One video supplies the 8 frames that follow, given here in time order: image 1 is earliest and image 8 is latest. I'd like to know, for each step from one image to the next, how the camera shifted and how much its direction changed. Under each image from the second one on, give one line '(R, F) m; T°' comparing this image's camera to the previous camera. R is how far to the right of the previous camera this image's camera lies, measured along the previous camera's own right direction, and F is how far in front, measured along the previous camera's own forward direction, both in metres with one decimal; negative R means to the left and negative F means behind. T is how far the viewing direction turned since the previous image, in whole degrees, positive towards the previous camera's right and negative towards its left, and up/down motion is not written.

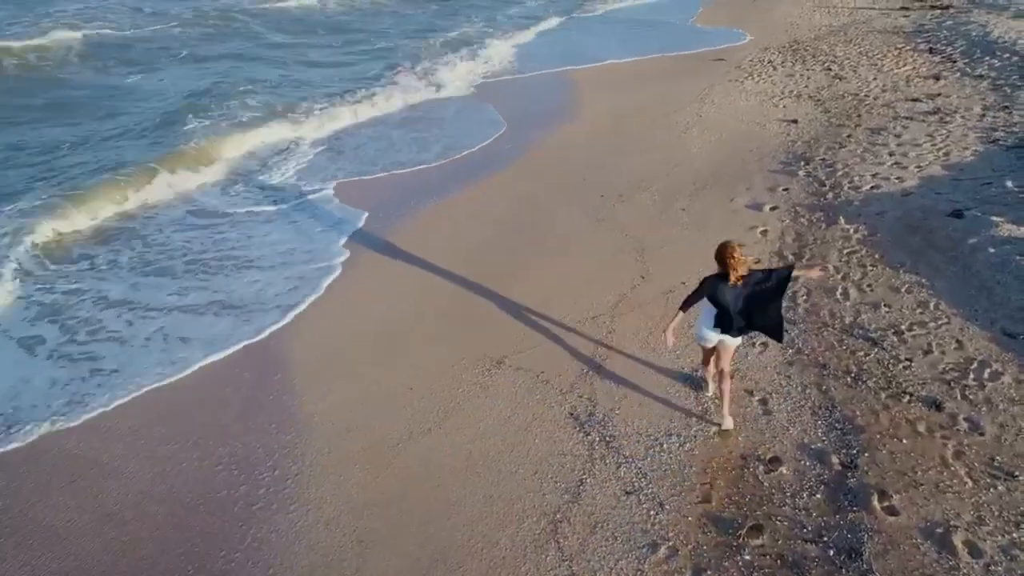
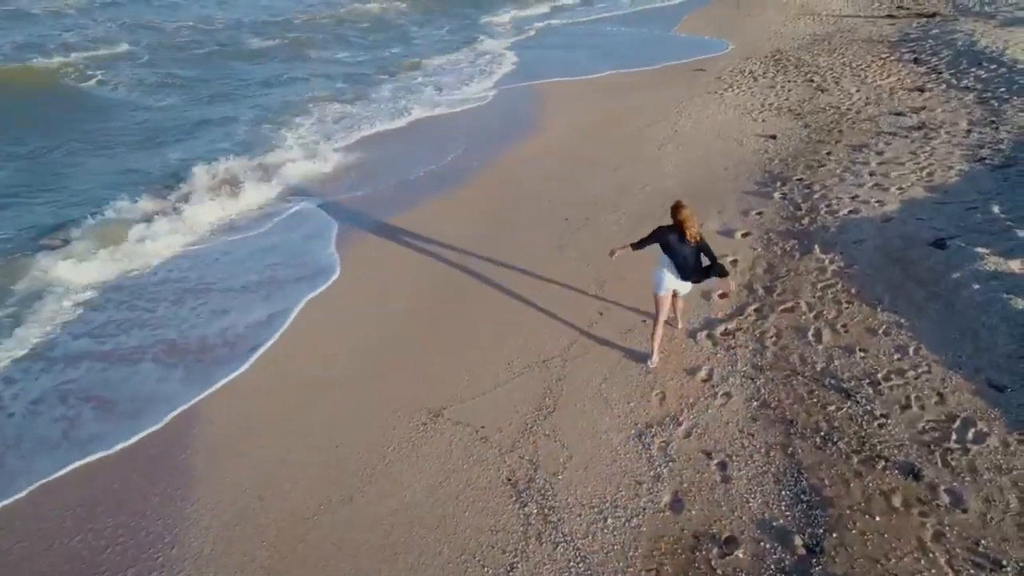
(+0.4, +0.6) m; 0°
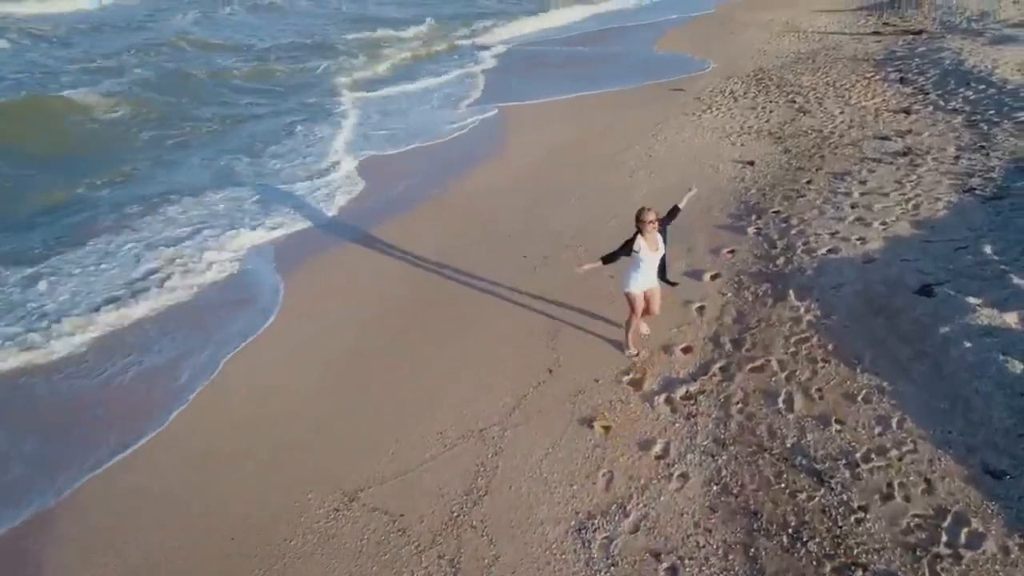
(+0.5, +0.7) m; 0°
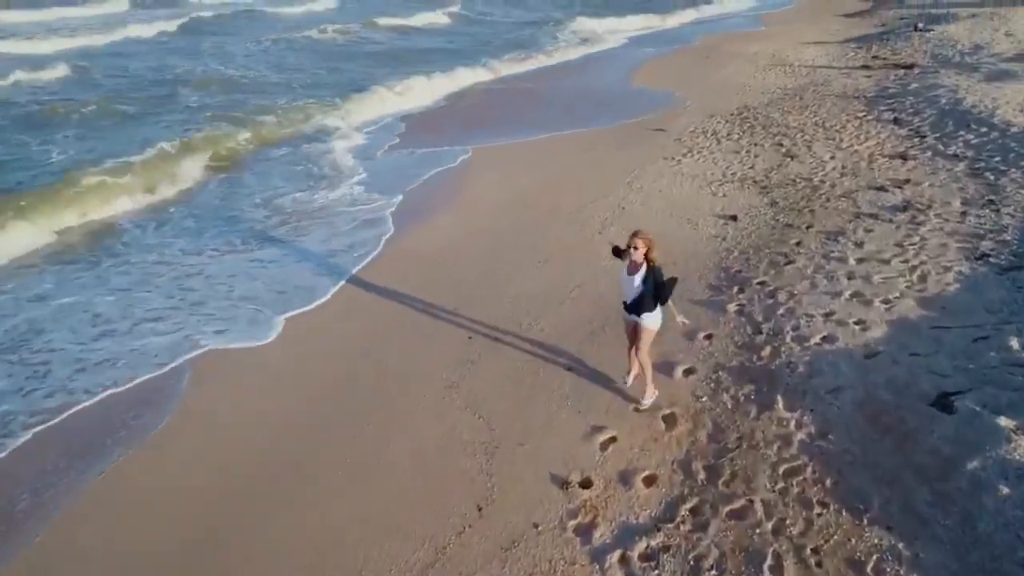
(+0.5, +1.1) m; +1°
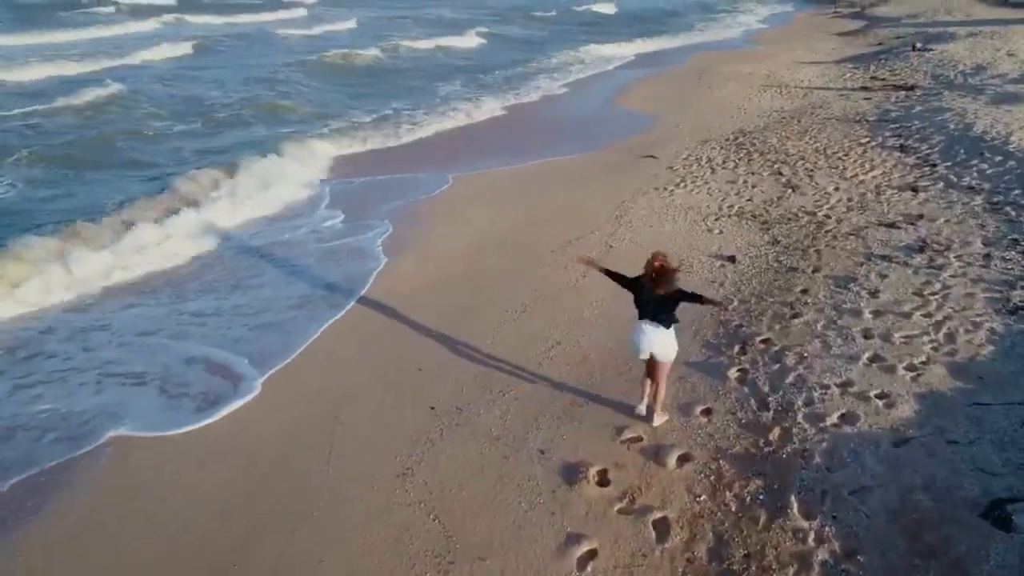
(+0.2, +0.9) m; 0°
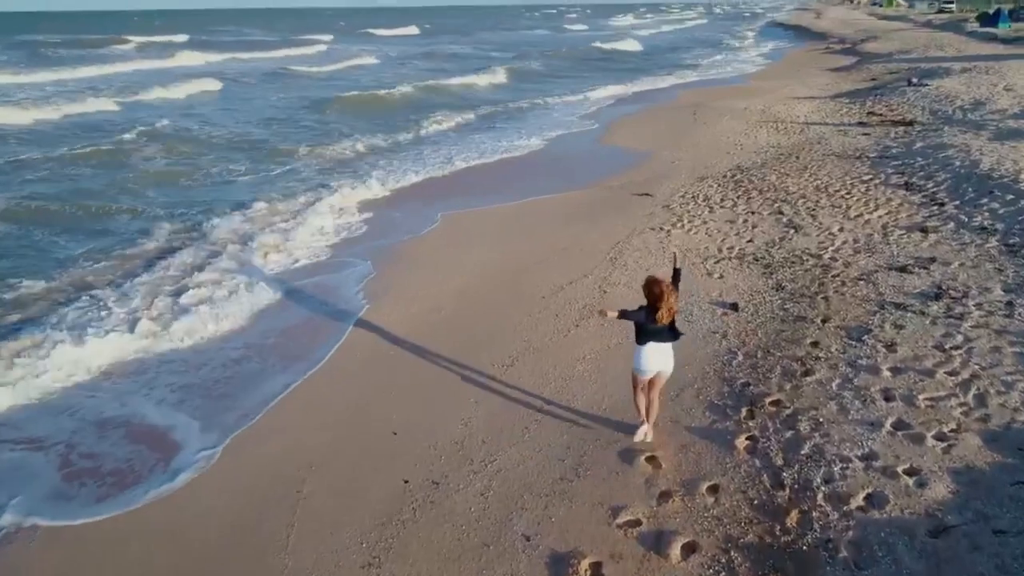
(+0.1, +0.6) m; 0°
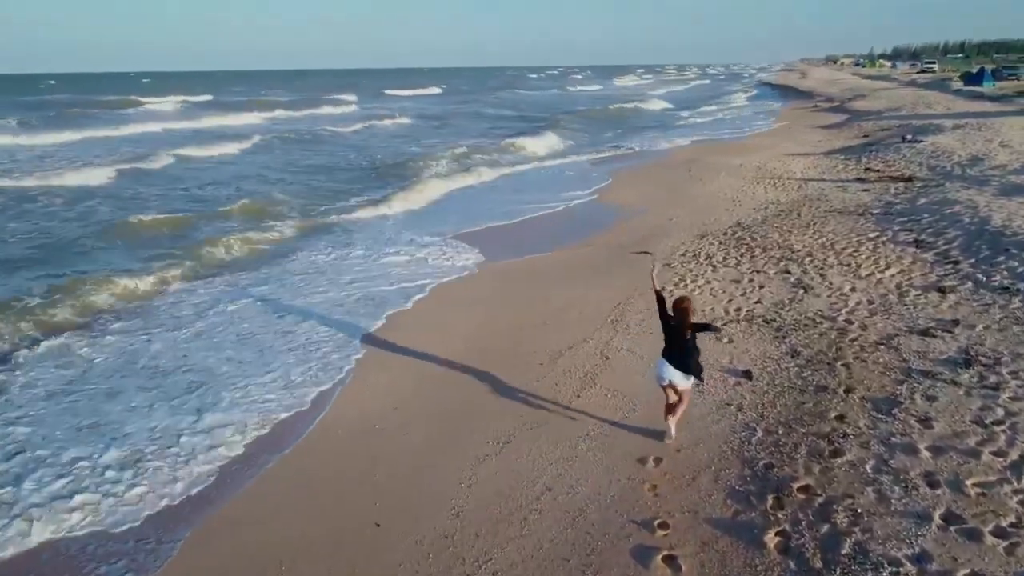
(0.0, +0.5) m; 0°
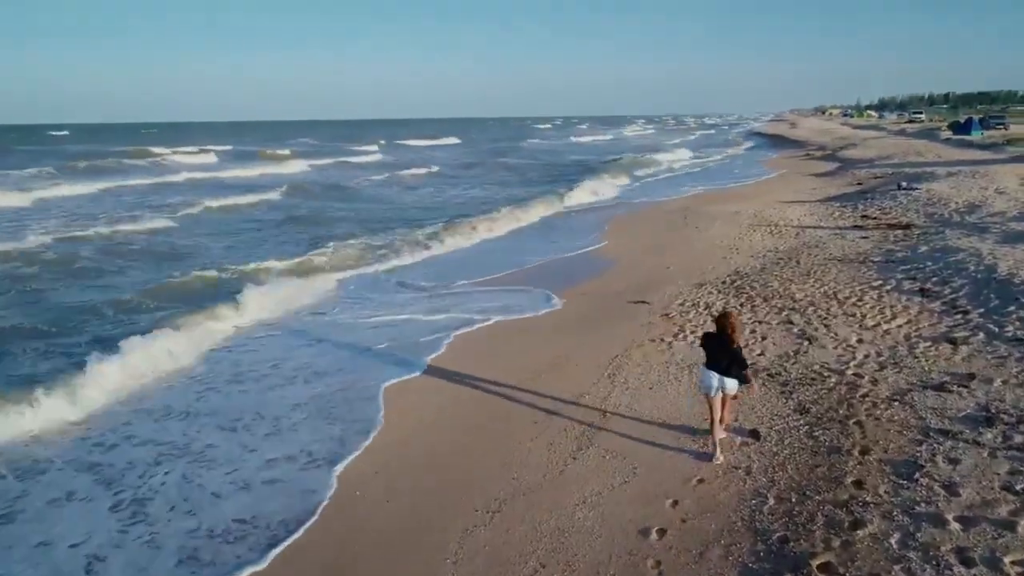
(0.0, +0.4) m; 0°
